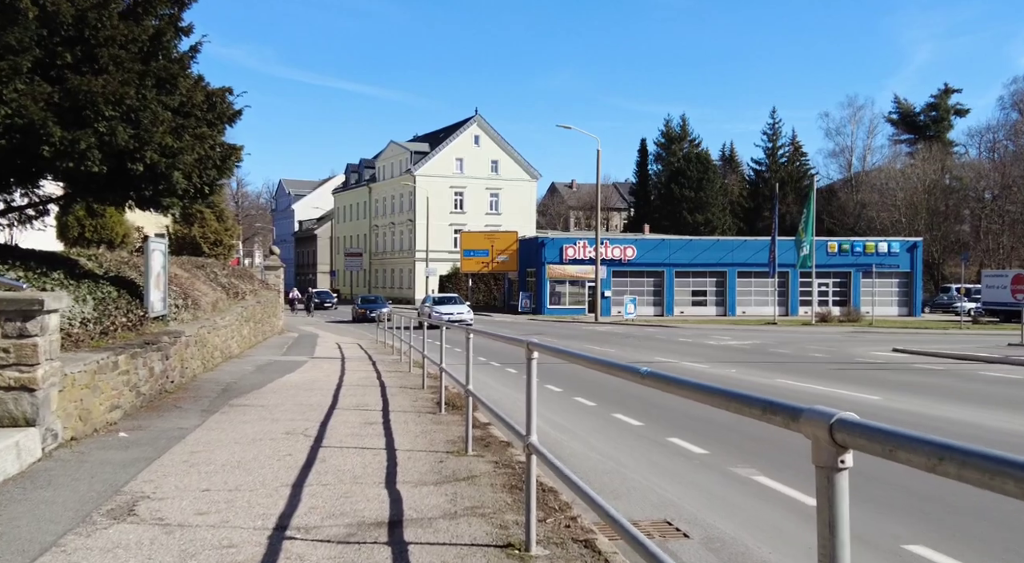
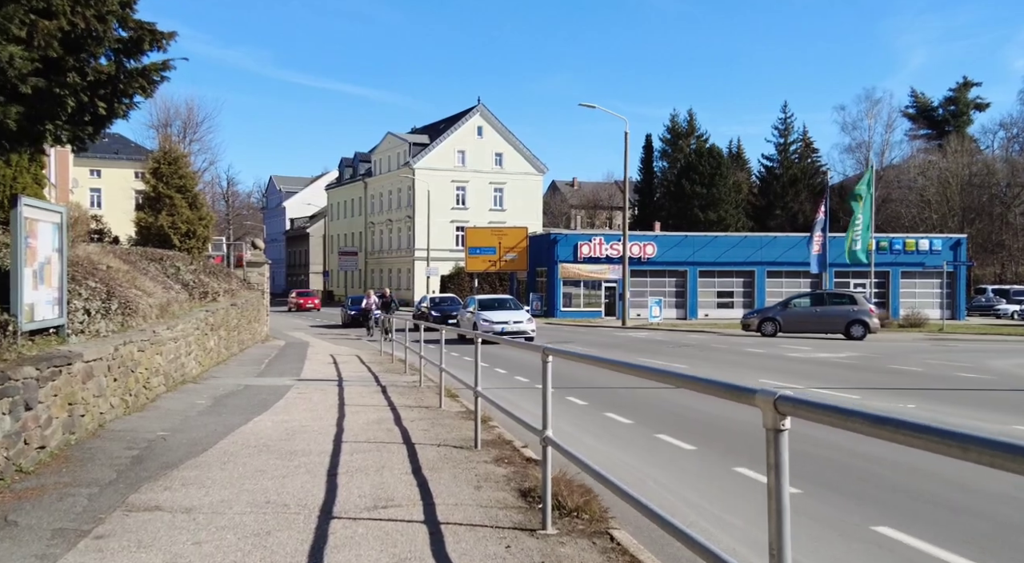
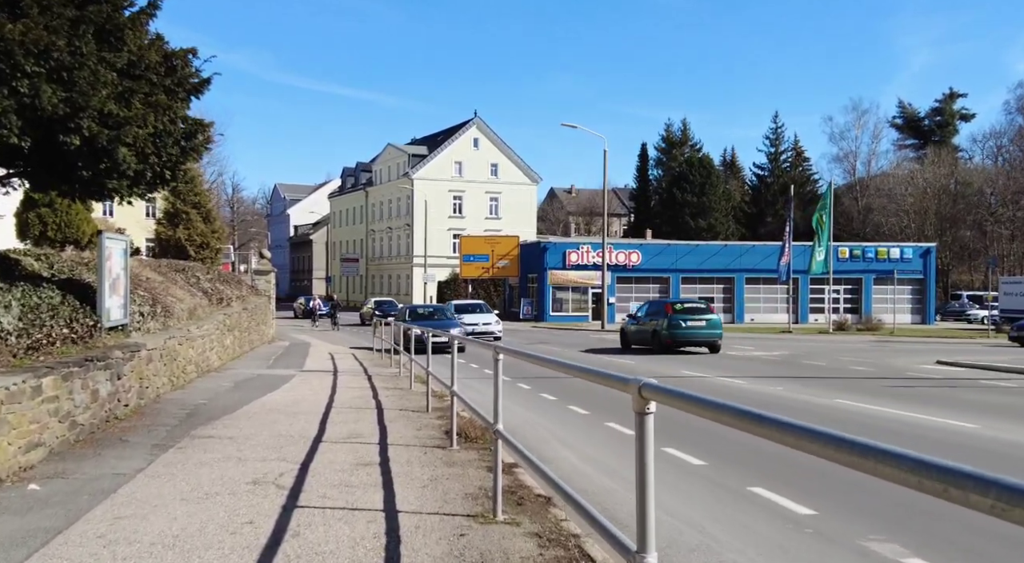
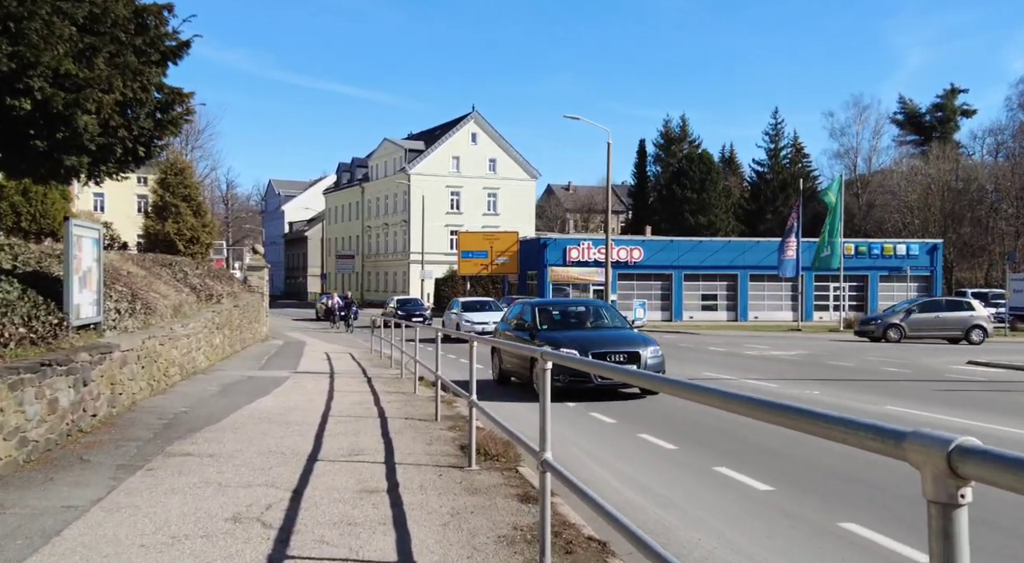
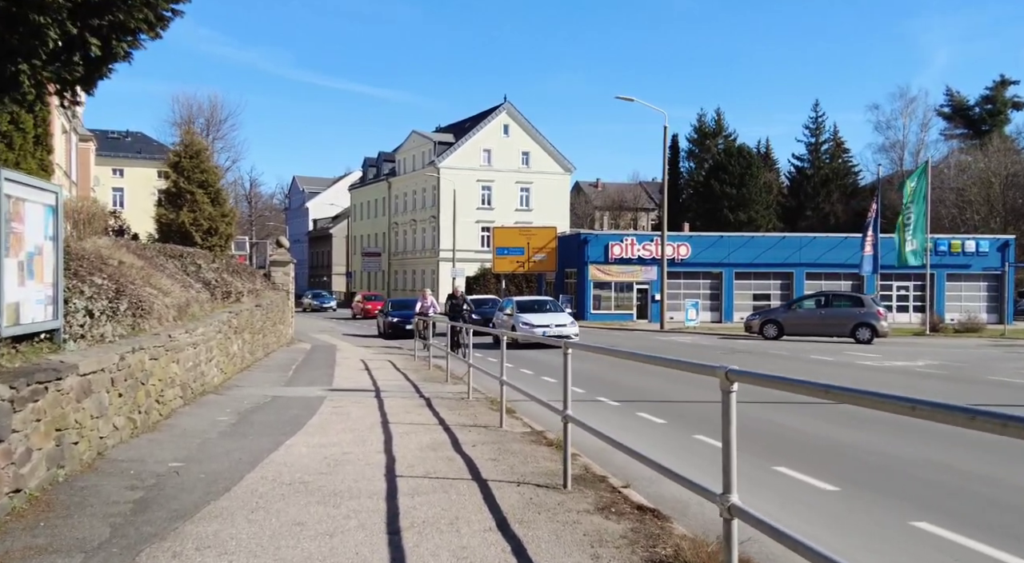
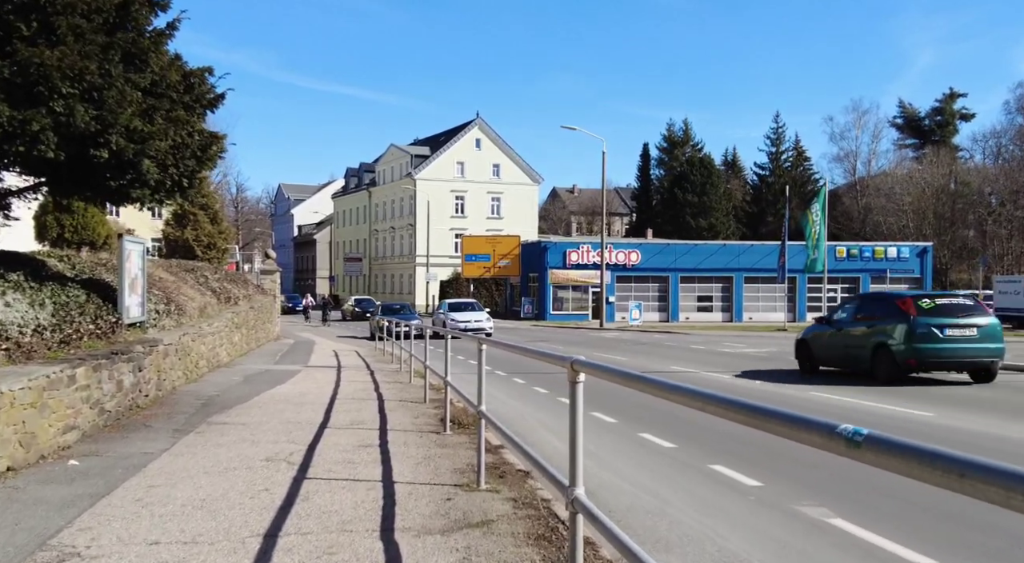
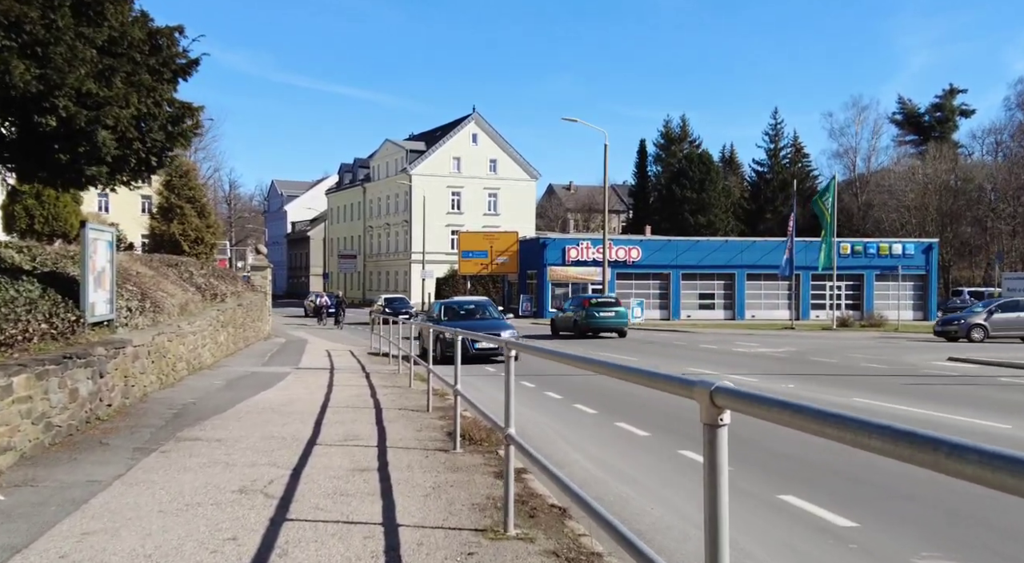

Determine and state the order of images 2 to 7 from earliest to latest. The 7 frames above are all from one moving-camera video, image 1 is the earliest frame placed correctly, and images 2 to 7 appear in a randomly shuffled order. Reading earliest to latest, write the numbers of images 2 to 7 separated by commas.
6, 3, 7, 4, 2, 5
